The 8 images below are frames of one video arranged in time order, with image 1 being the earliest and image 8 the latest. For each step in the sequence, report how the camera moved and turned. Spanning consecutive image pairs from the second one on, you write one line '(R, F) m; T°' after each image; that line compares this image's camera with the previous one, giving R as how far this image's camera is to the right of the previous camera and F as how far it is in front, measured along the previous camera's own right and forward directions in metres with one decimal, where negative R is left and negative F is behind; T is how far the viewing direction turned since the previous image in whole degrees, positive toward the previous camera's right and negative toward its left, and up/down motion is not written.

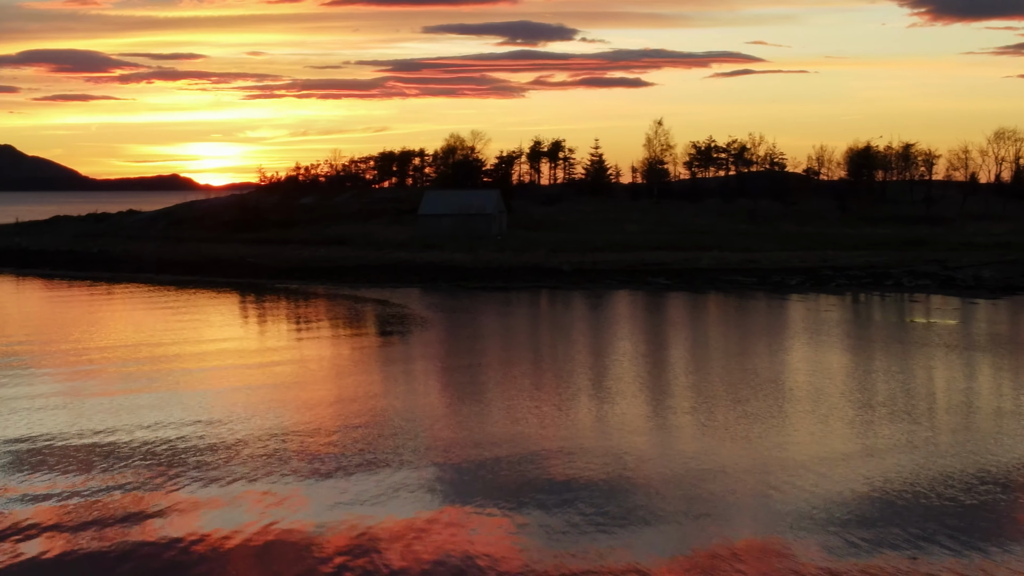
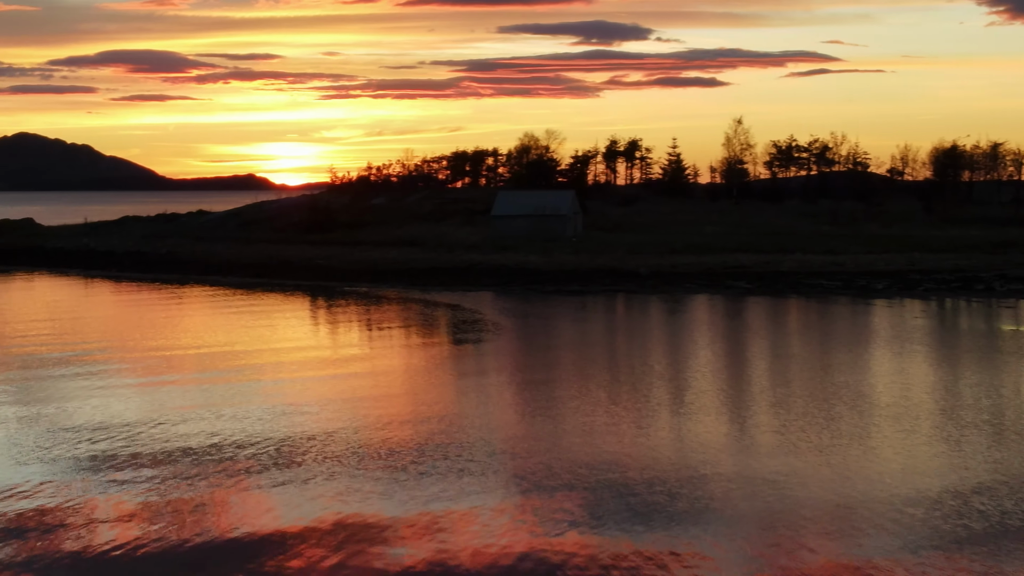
(-0.1, +1.6) m; -4°
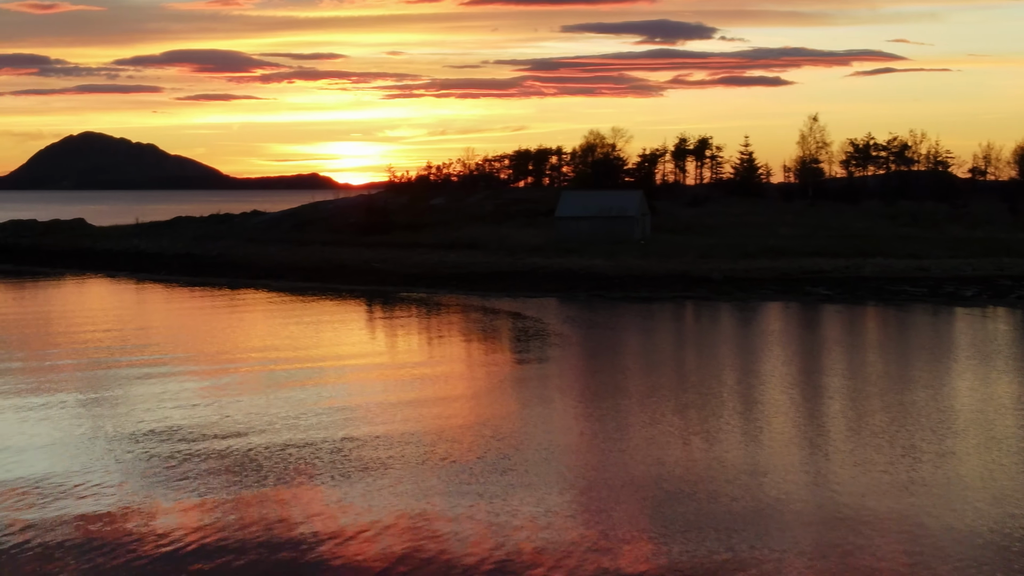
(-0.1, +2.1) m; -4°
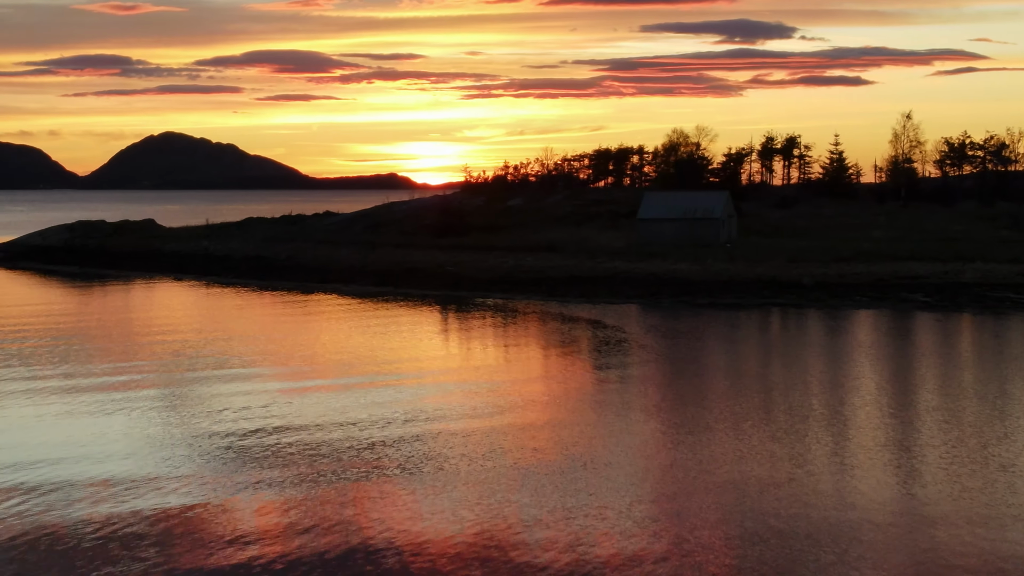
(-0.1, +1.4) m; -5°
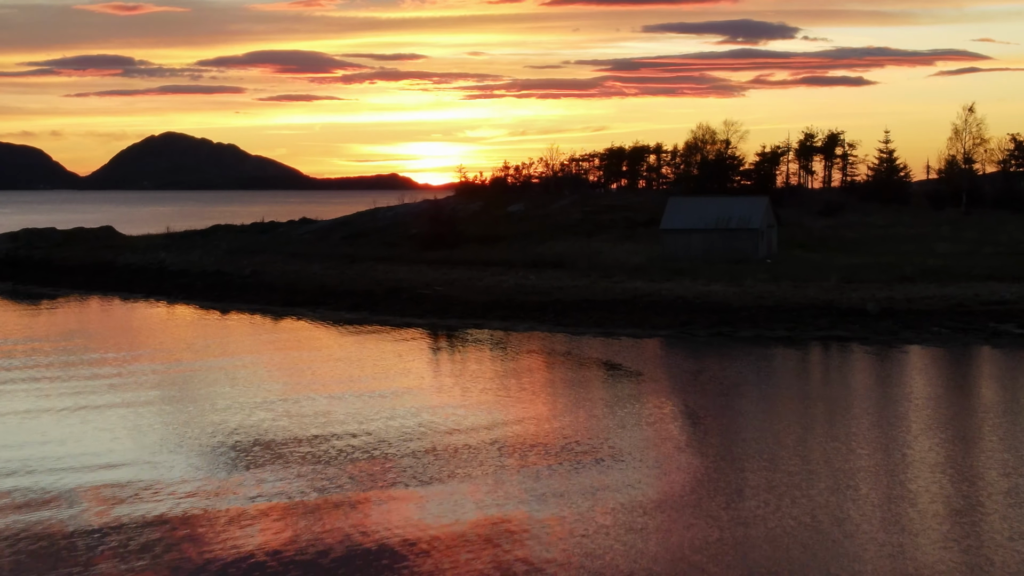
(+0.1, +6.5) m; 0°
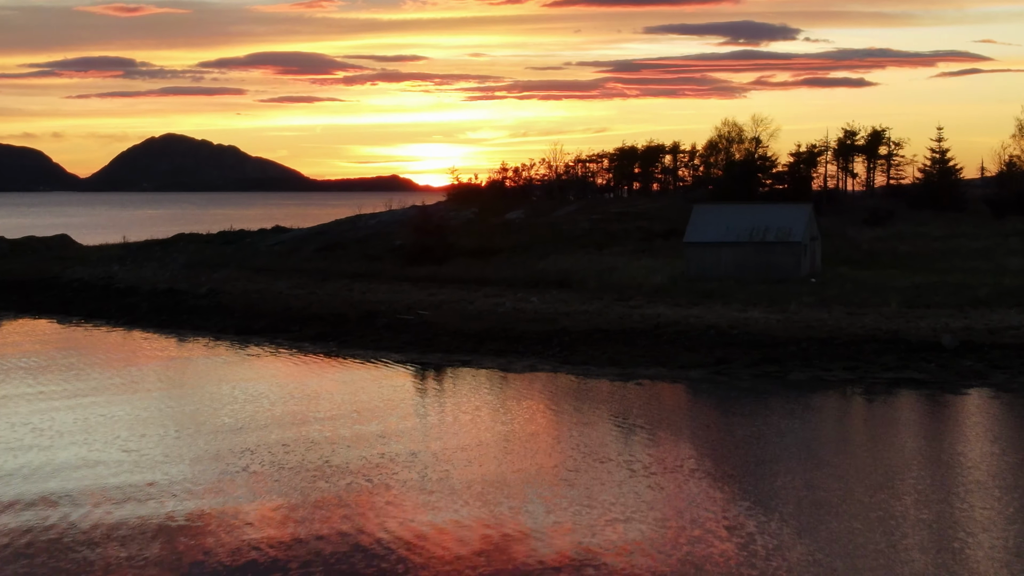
(+0.1, +5.5) m; 0°
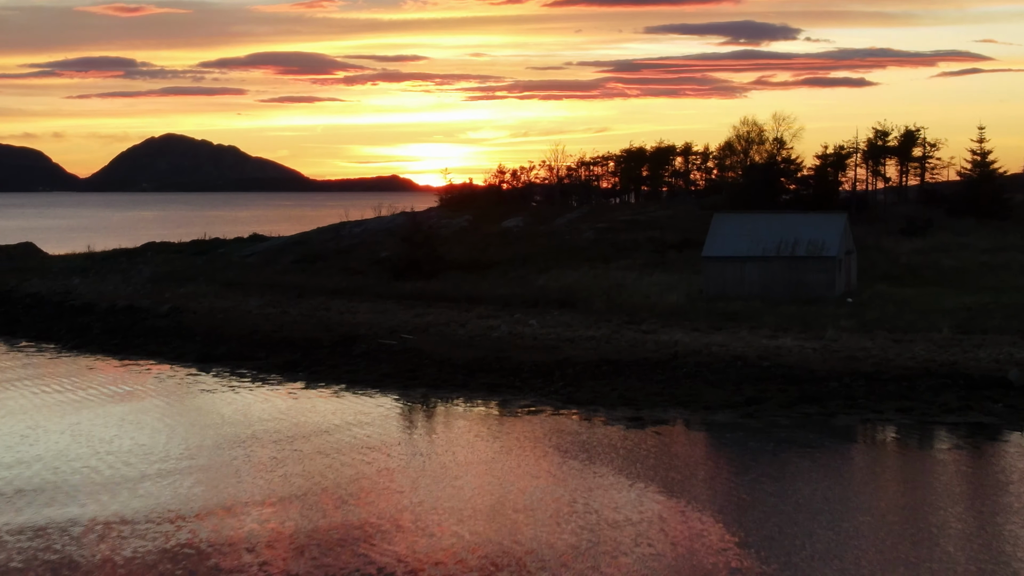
(+0.1, +3.5) m; 0°
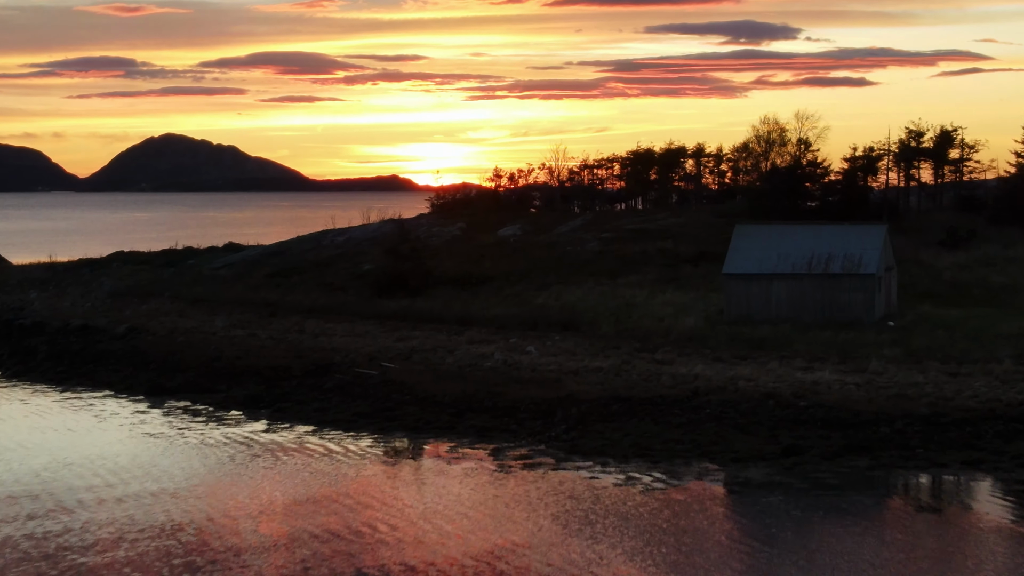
(+0.1, +3.2) m; 0°
